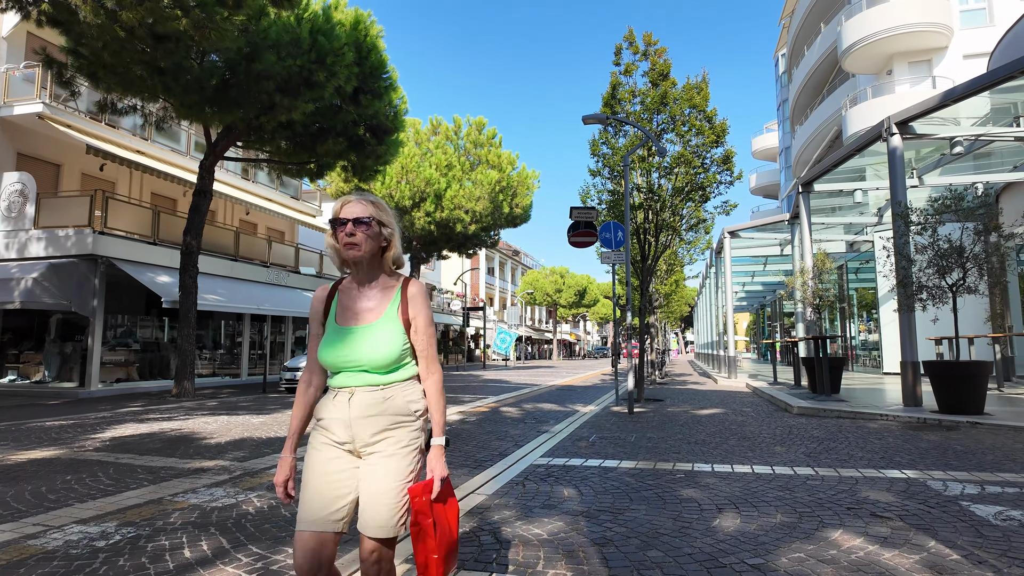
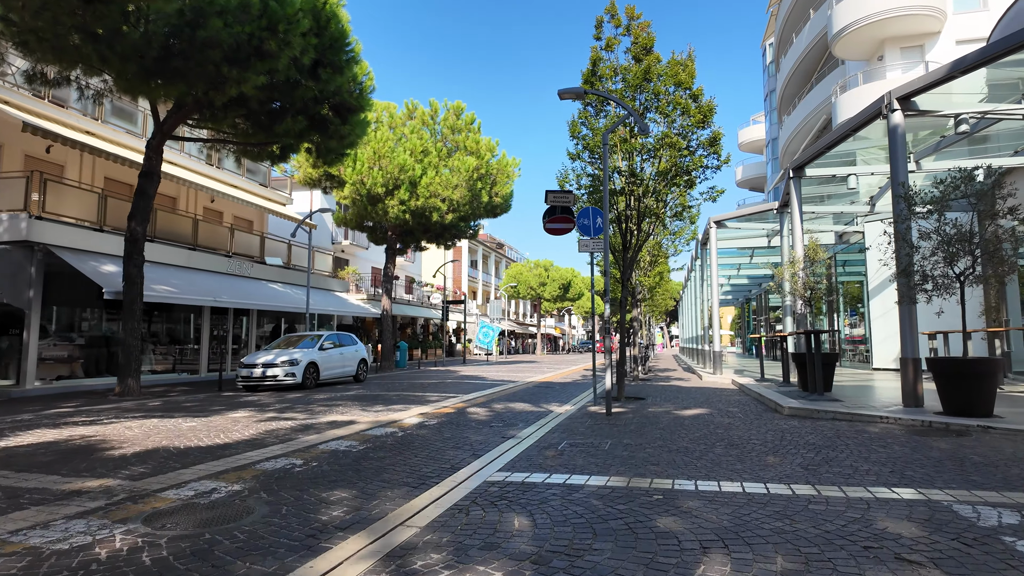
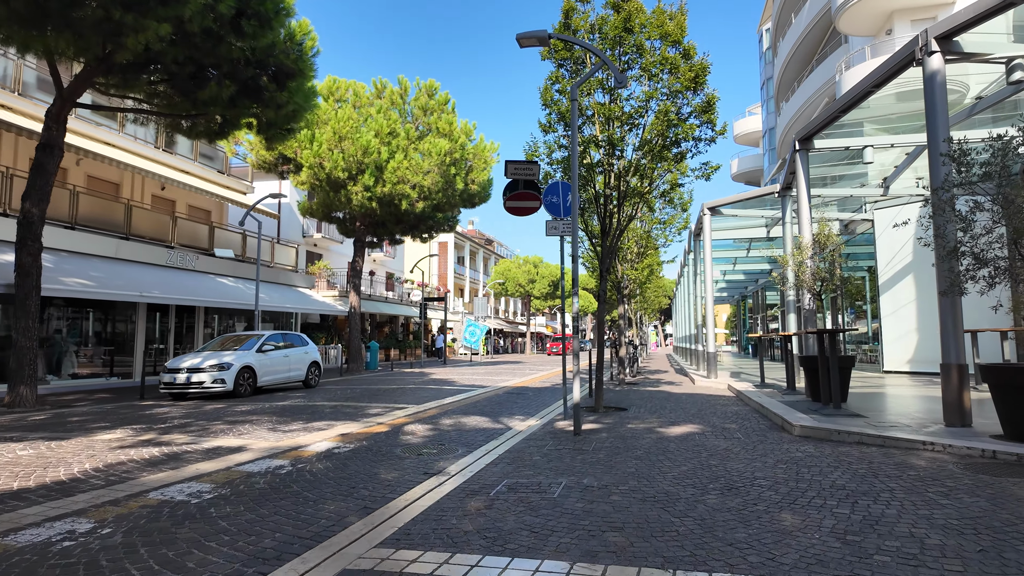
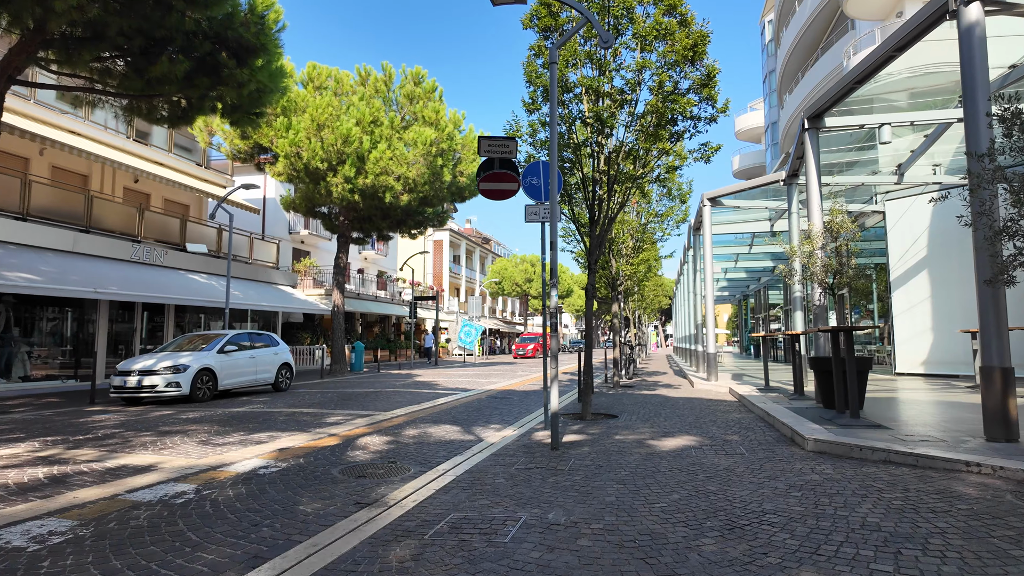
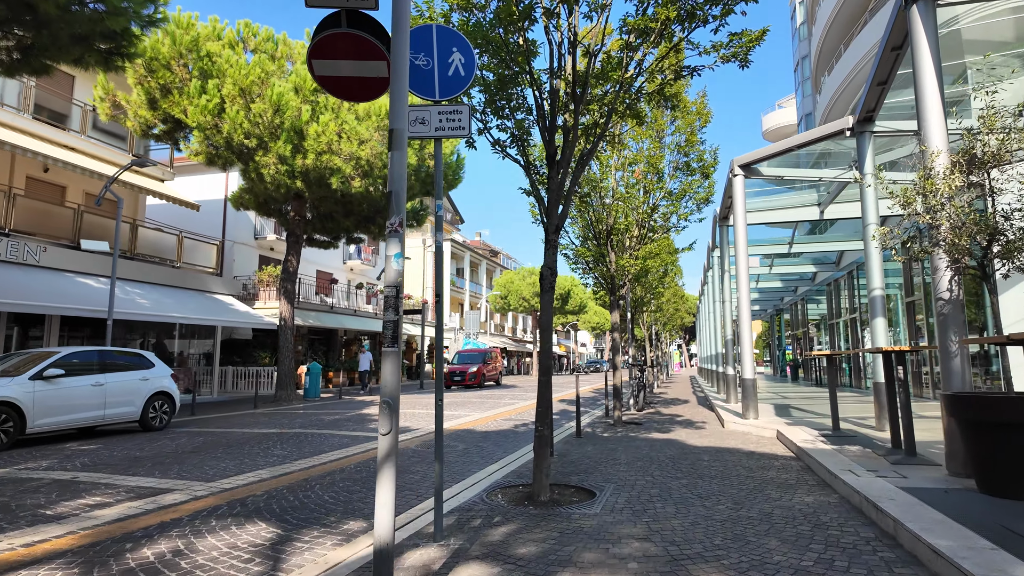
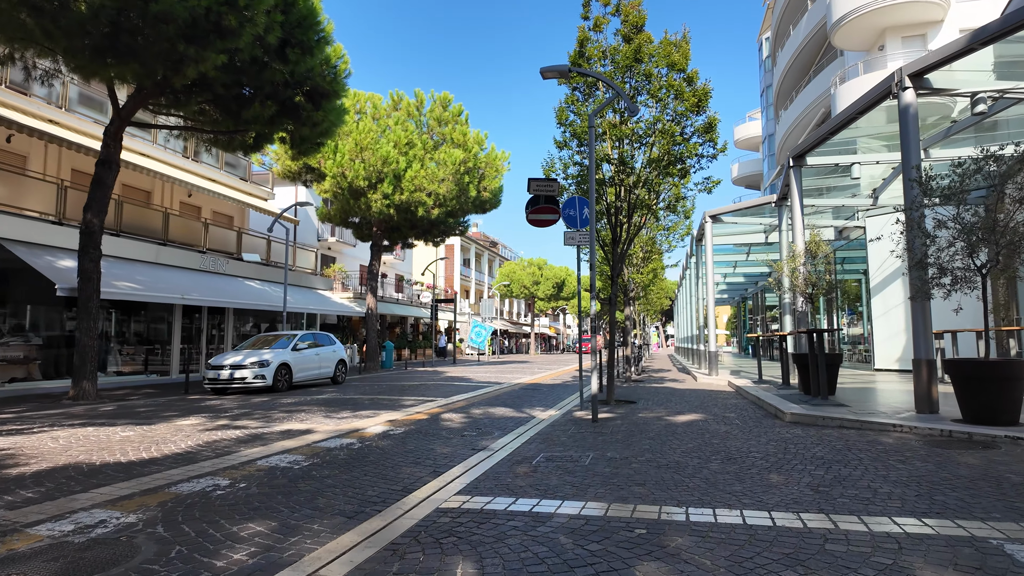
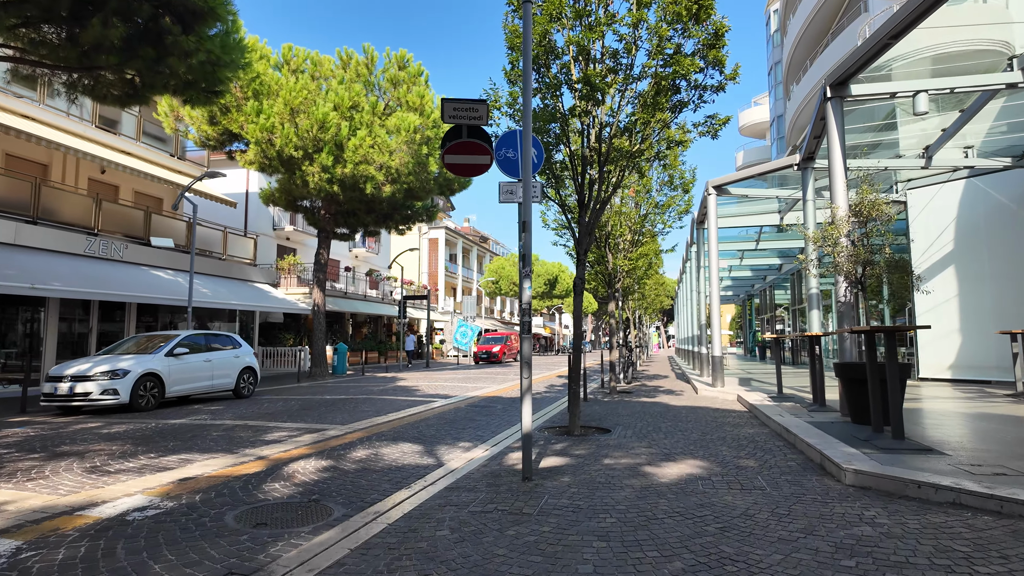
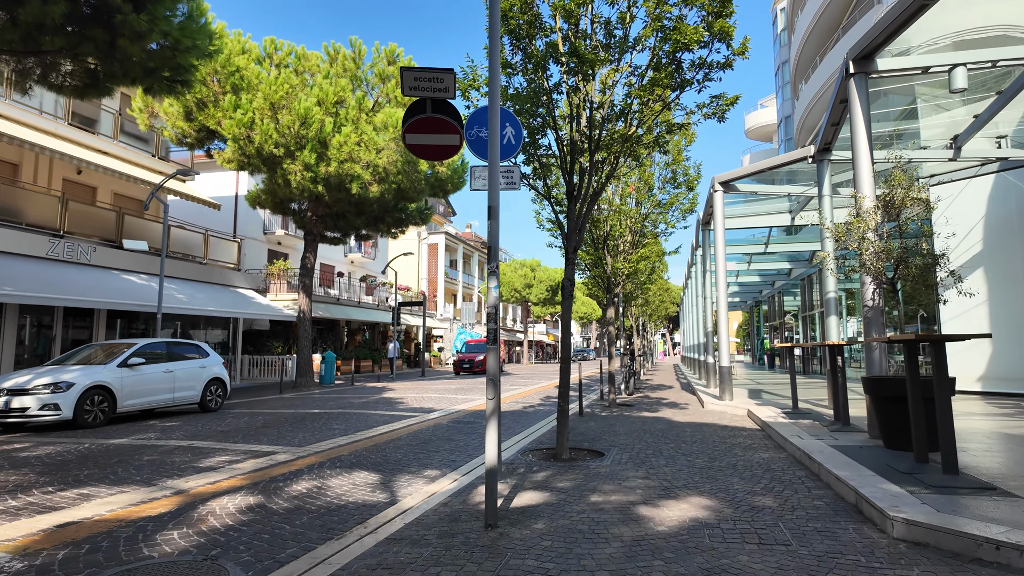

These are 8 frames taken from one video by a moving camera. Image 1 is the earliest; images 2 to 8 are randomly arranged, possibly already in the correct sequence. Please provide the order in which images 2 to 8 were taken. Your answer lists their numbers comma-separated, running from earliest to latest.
2, 6, 3, 4, 7, 8, 5
